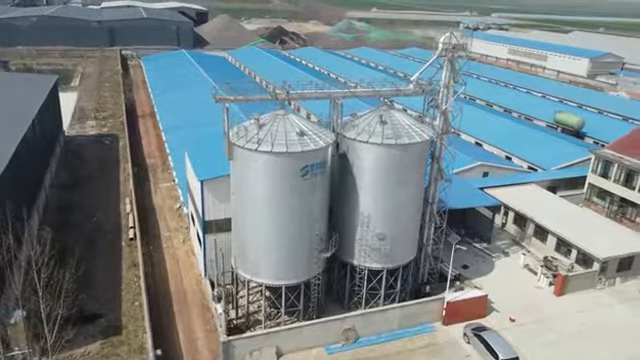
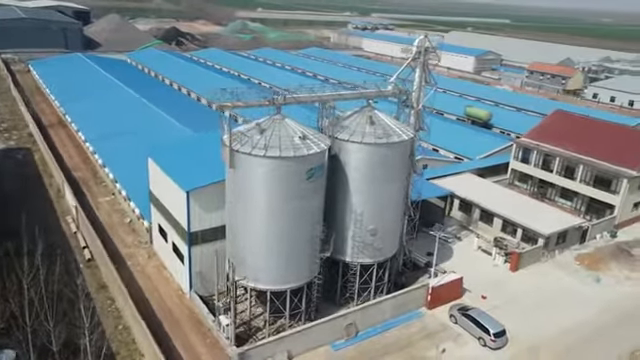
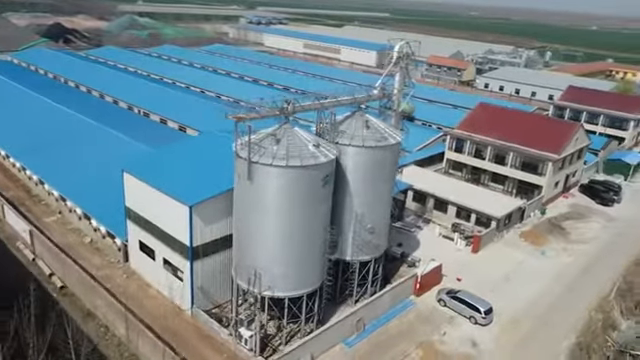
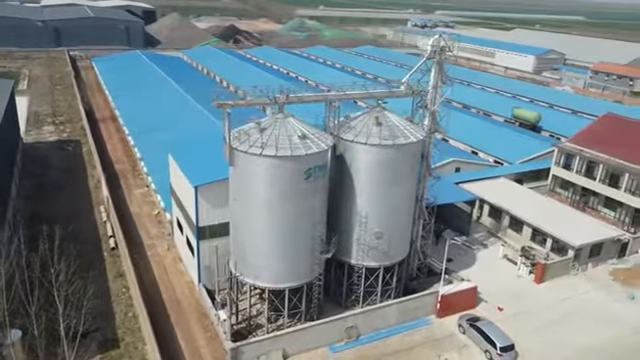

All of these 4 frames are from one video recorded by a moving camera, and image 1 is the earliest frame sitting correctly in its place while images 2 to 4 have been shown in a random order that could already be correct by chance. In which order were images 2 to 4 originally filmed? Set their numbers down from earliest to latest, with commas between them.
4, 2, 3
